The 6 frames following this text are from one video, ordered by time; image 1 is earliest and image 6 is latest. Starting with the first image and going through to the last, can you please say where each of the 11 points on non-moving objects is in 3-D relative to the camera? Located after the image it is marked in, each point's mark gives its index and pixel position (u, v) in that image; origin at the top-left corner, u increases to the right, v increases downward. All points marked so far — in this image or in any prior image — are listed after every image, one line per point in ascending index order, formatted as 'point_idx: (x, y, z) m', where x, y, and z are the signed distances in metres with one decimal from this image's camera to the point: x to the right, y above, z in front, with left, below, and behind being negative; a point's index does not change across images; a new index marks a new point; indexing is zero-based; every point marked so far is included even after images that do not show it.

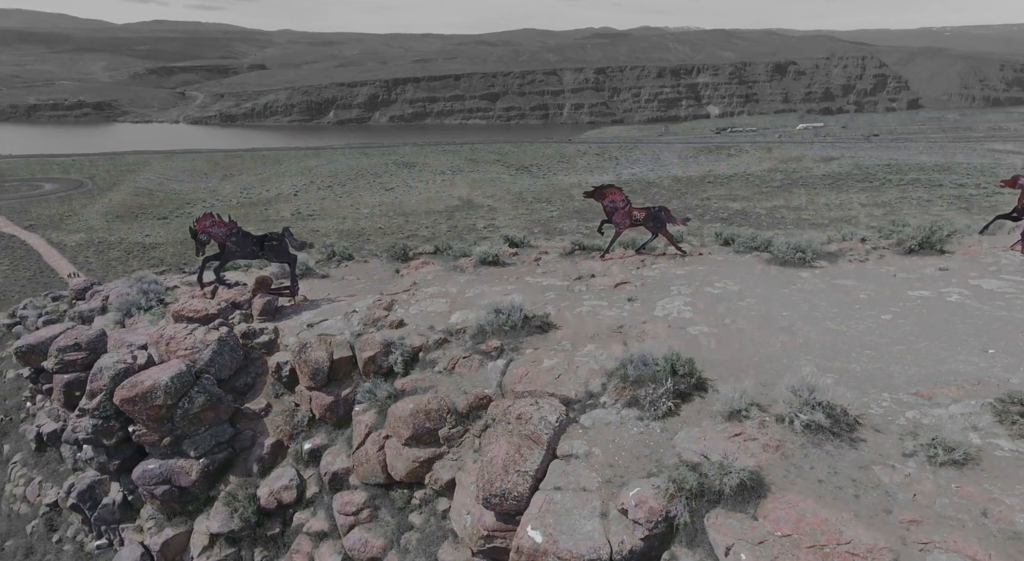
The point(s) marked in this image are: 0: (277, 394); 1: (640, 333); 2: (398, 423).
0: (-4.3, -2.1, +10.0) m
1: (+2.0, -0.8, +8.6) m
2: (-1.6, -2.0, +7.9) m
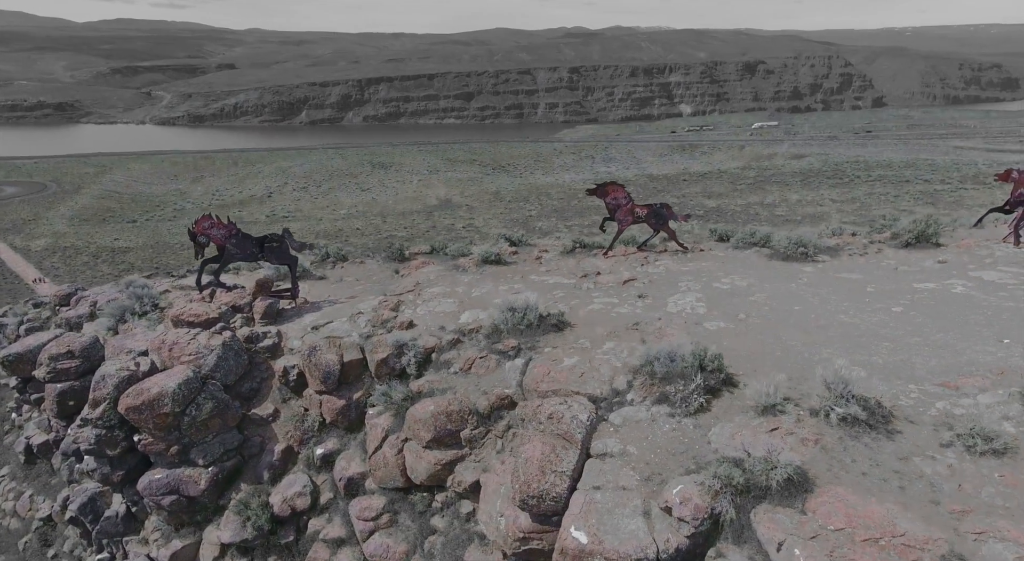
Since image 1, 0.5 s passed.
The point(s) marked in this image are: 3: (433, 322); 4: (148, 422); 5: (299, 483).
0: (-4.1, -2.1, +9.7) m
1: (+2.3, -0.8, +8.6) m
2: (-1.3, -2.0, +7.7) m
3: (-1.4, -0.8, +10.1) m
4: (-5.4, -2.1, +8.2) m
5: (-3.3, -3.2, +8.6) m
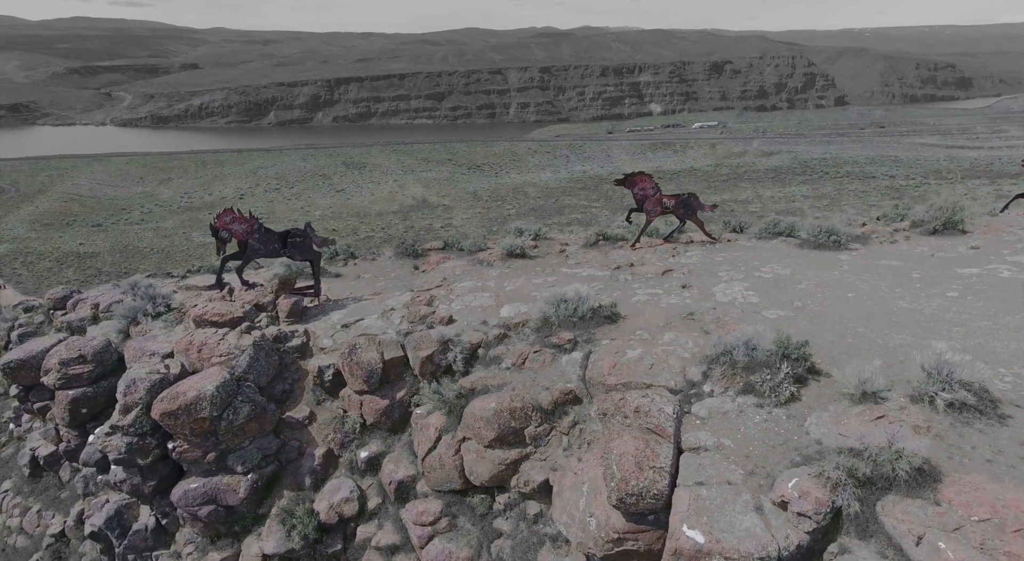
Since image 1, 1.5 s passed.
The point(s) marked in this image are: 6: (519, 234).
0: (-3.3, -2.0, +9.2) m
1: (+3.1, -0.6, +8.3) m
2: (-0.4, -1.9, +7.3) m
3: (-0.7, -0.7, +9.8) m
4: (-4.6, -2.1, +7.7) m
5: (-2.5, -3.1, +8.2) m
6: (+0.1, +1.3, +16.4) m
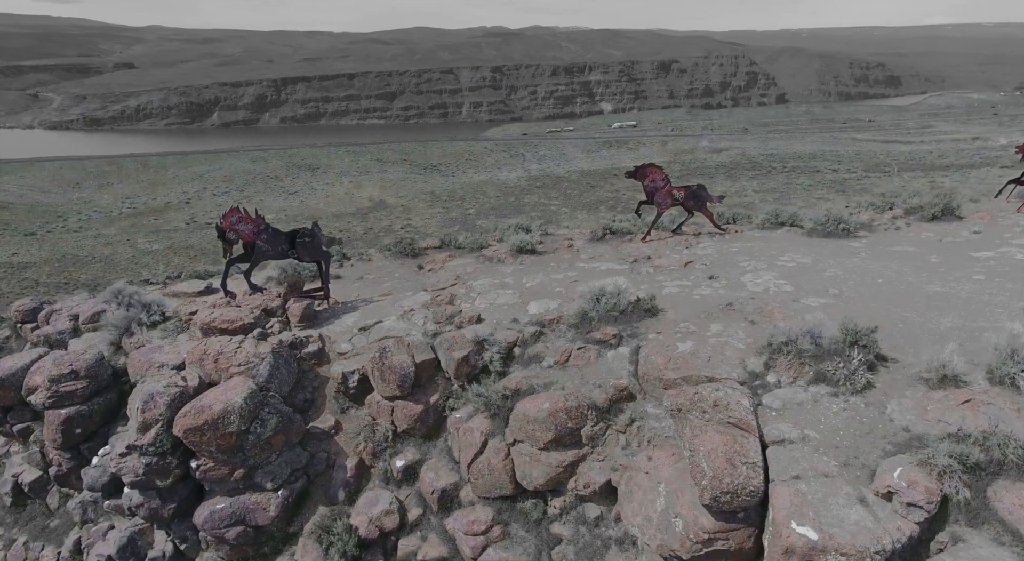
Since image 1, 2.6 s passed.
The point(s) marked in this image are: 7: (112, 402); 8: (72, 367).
0: (-2.7, -2.0, +8.7) m
1: (+3.7, -0.4, +8.2) m
2: (+0.3, -1.8, +7.0) m
3: (-0.2, -0.6, +9.4) m
4: (-3.9, -2.1, +7.1) m
5: (-1.8, -3.1, +7.7) m
6: (+0.1, +1.4, +16.0) m
7: (-7.0, -2.1, +9.6) m
8: (-7.4, -1.5, +9.4) m
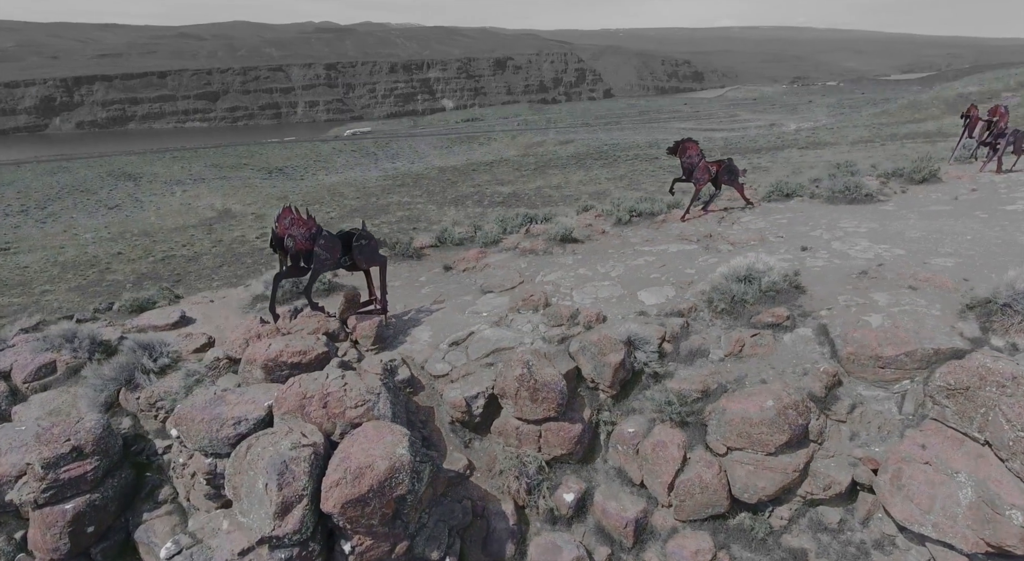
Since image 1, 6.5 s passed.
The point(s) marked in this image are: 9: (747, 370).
0: (-0.5, -2.1, +7.1) m
1: (+5.6, +0.1, +7.9) m
2: (+2.7, -1.6, +6.1) m
3: (+1.6, -0.4, +8.3) m
4: (-1.3, -2.3, +5.3) m
5: (+0.6, -3.0, +6.3) m
6: (+0.4, +1.5, +14.8) m
7: (-4.9, -2.6, +7.1) m
8: (-5.3, -2.0, +6.7) m
9: (+2.9, -1.1, +6.8) m
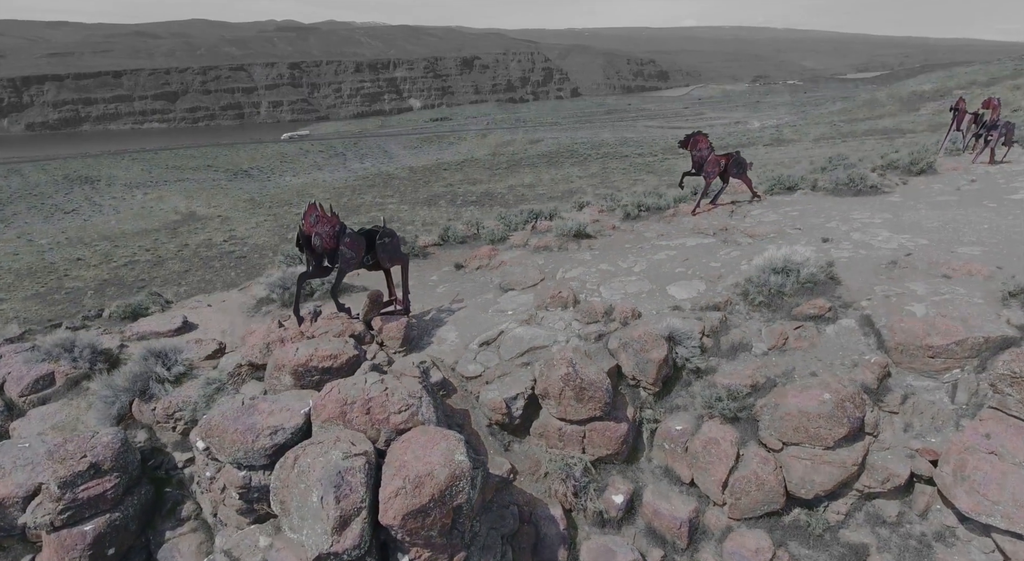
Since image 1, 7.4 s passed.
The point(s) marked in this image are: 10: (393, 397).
0: (0.0, -2.0, +6.9) m
1: (+6.1, +0.2, +7.9) m
2: (+3.2, -1.5, +5.9) m
3: (+2.1, -0.4, +8.1) m
4: (-0.7, -2.3, +5.0) m
5: (+1.2, -3.0, +6.1) m
6: (+0.5, +1.6, +14.6) m
7: (-4.4, -2.6, +6.7) m
8: (-4.8, -2.0, +6.3) m
9: (+3.4, -1.0, +6.7) m
10: (-1.3, -1.3, +6.0) m
